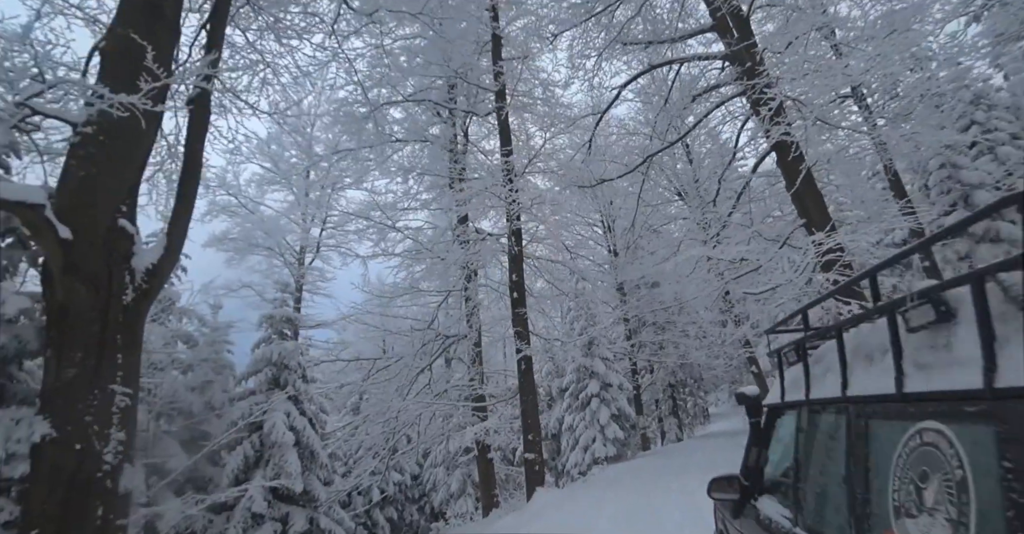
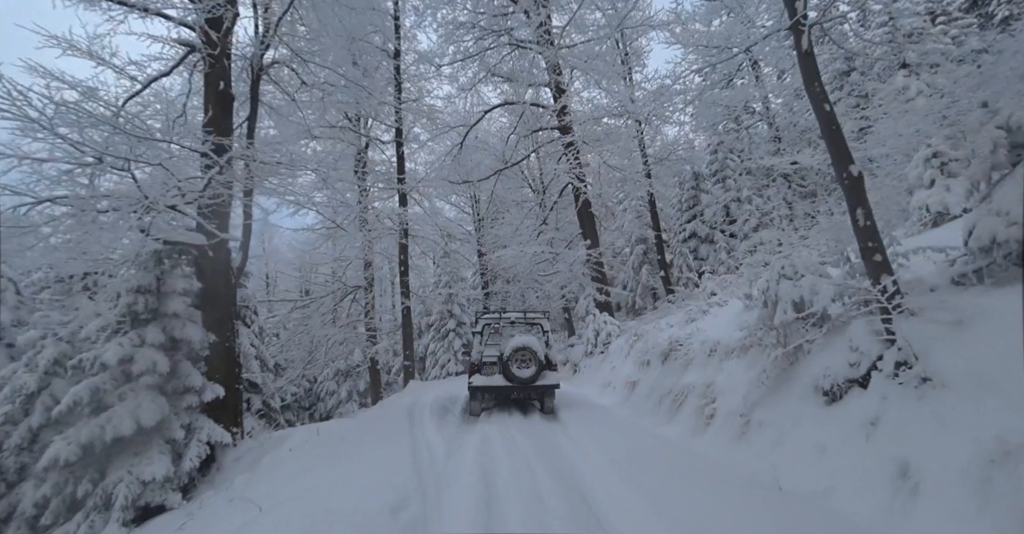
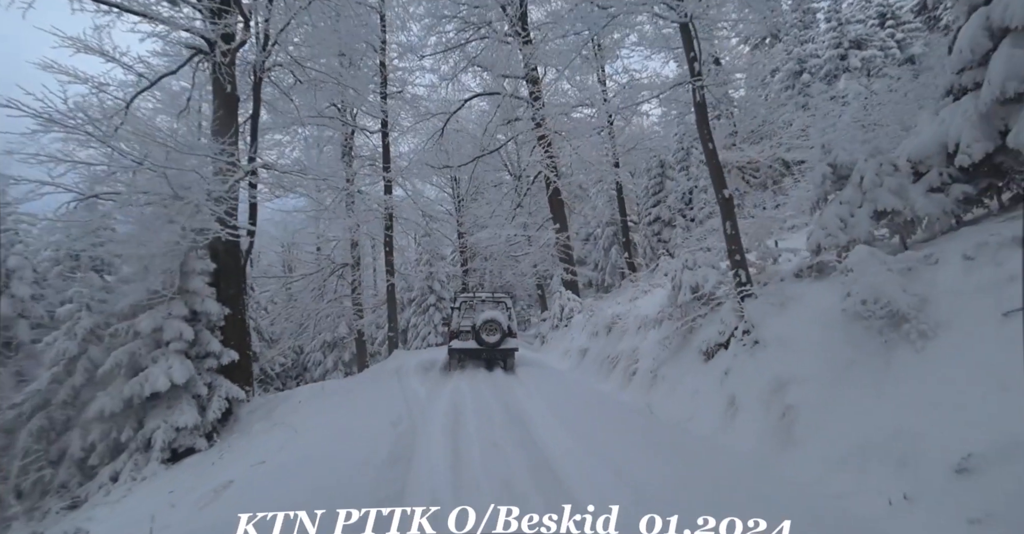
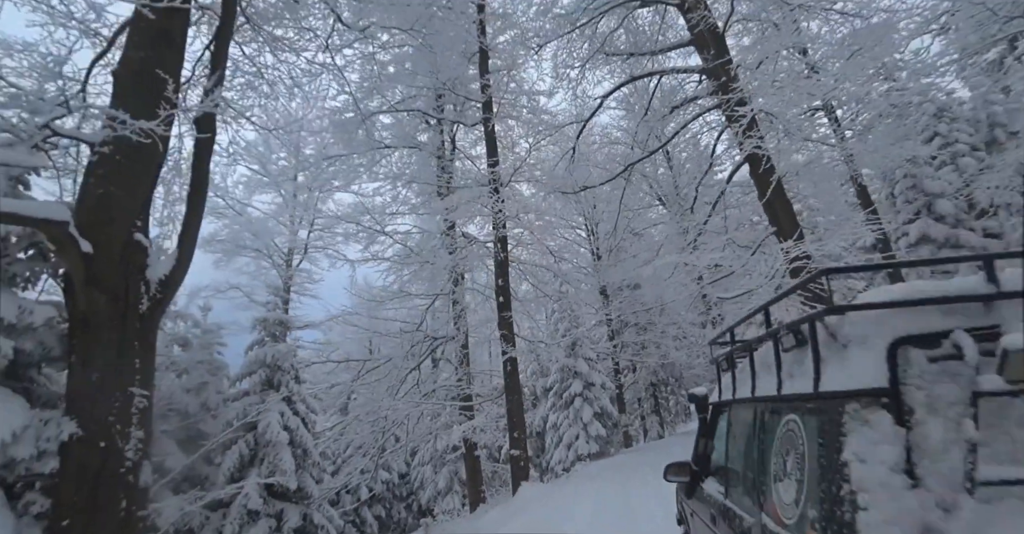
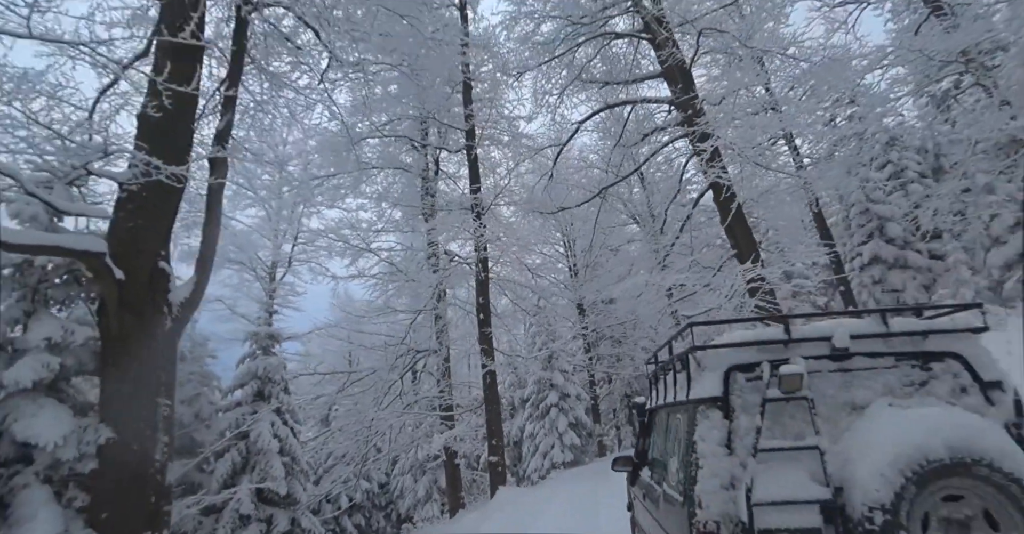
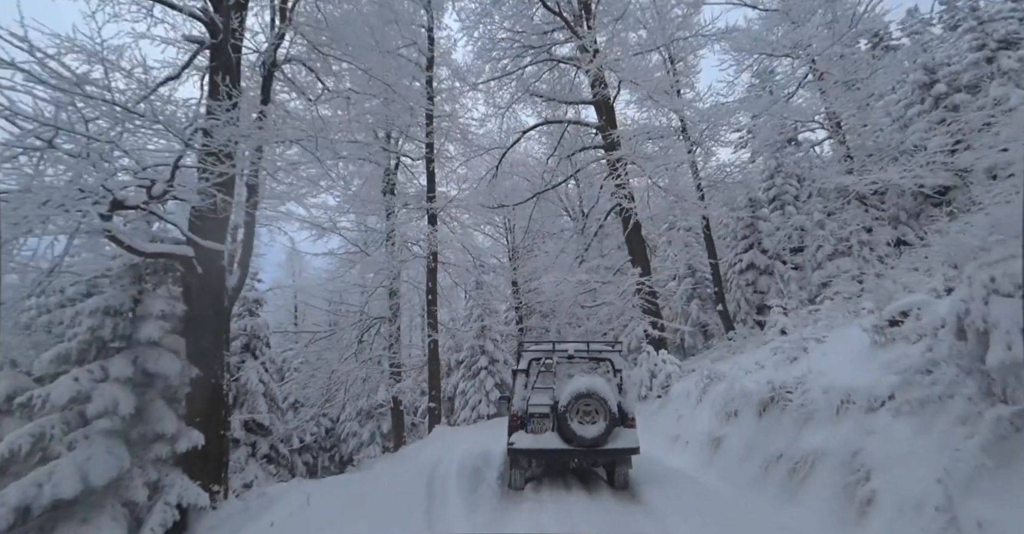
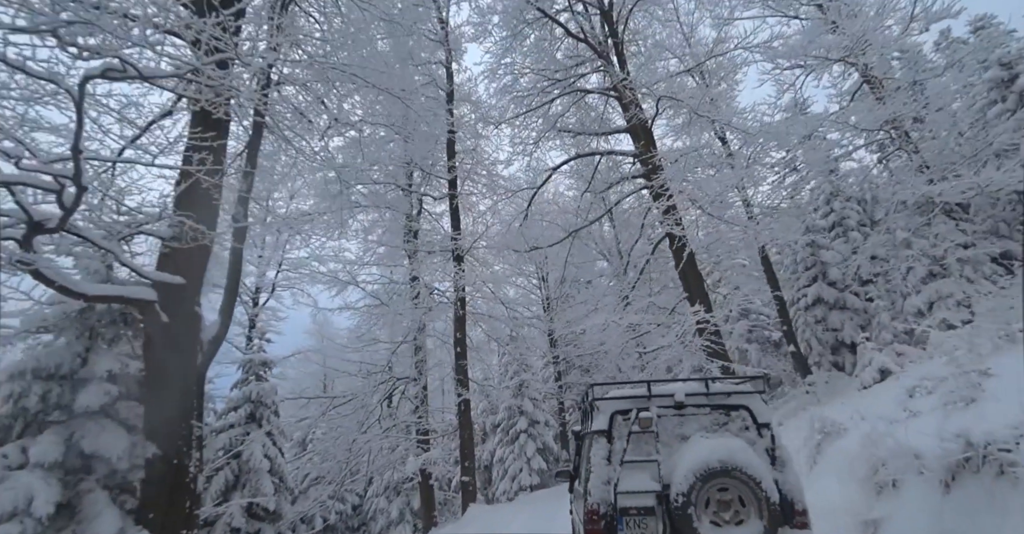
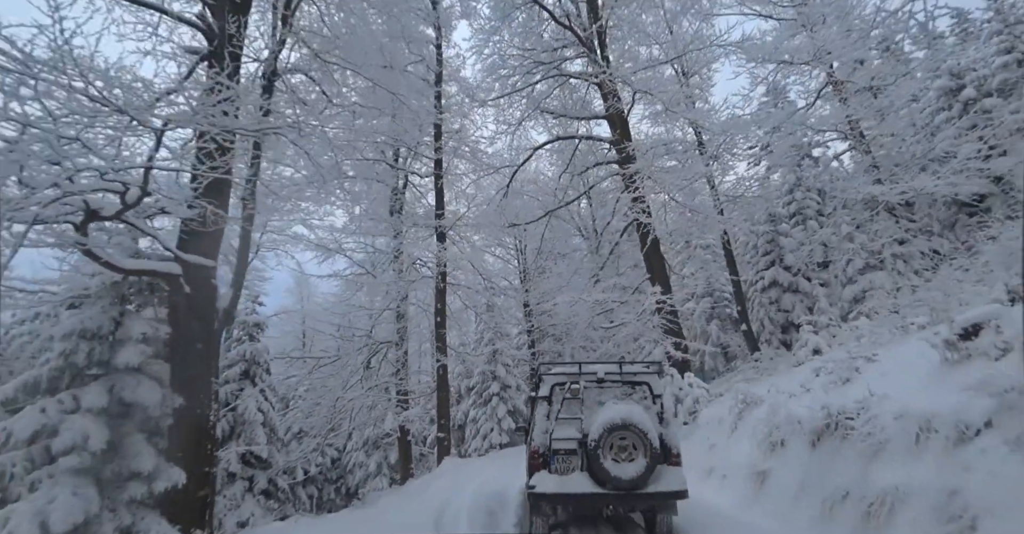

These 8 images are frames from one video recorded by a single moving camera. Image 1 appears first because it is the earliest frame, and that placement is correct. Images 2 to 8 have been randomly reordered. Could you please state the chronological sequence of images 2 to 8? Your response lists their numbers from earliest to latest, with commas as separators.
4, 5, 7, 8, 6, 2, 3
